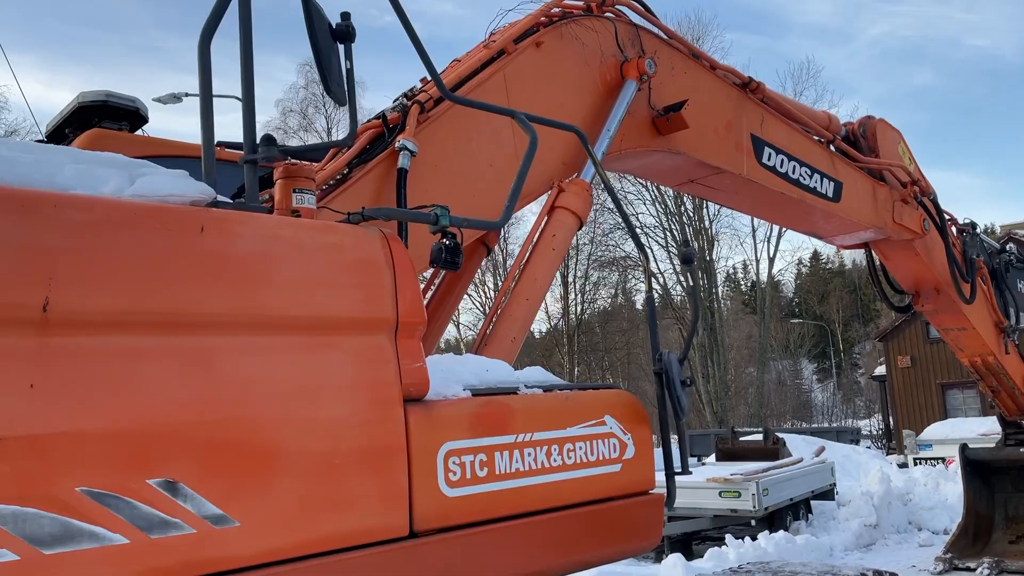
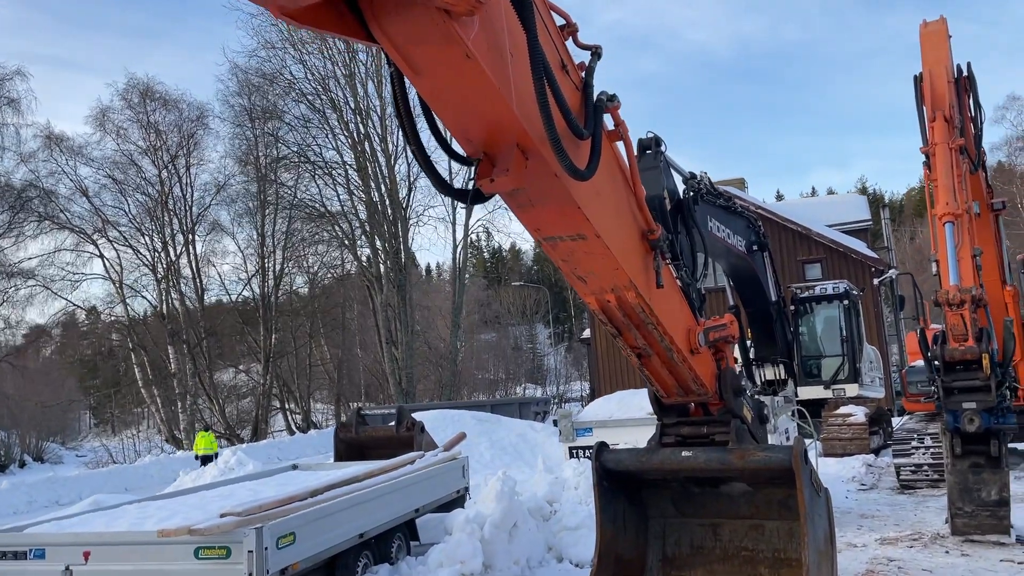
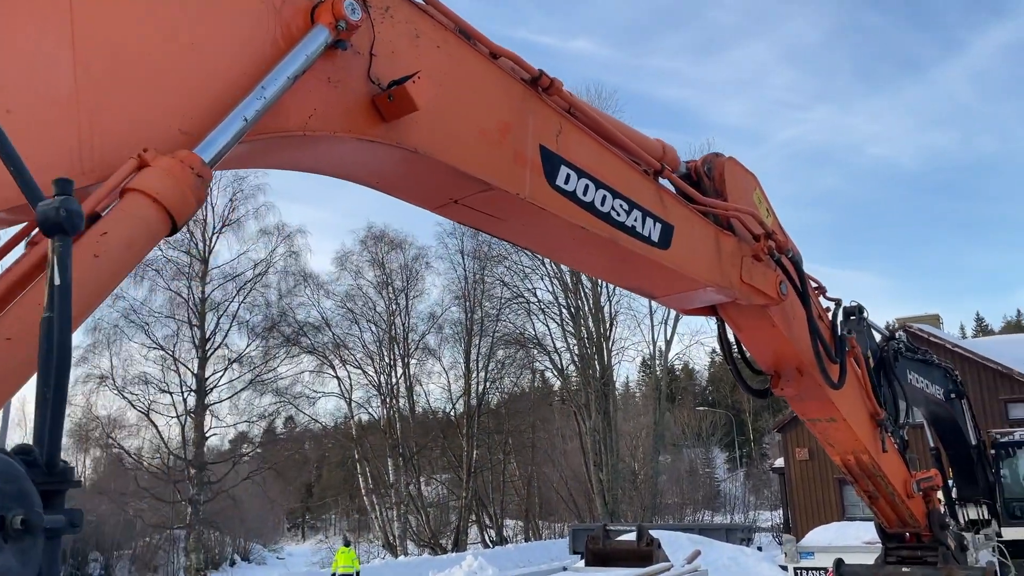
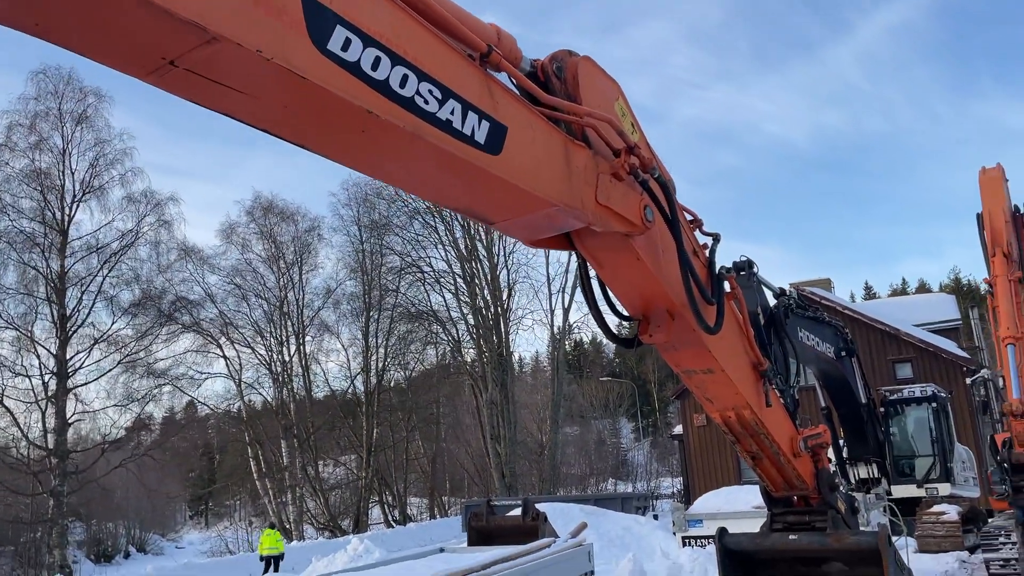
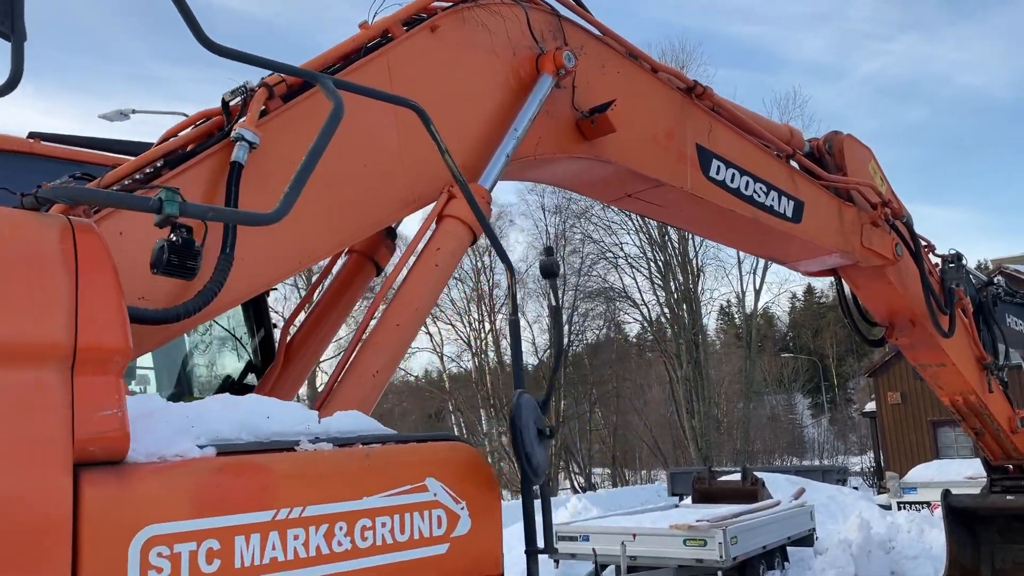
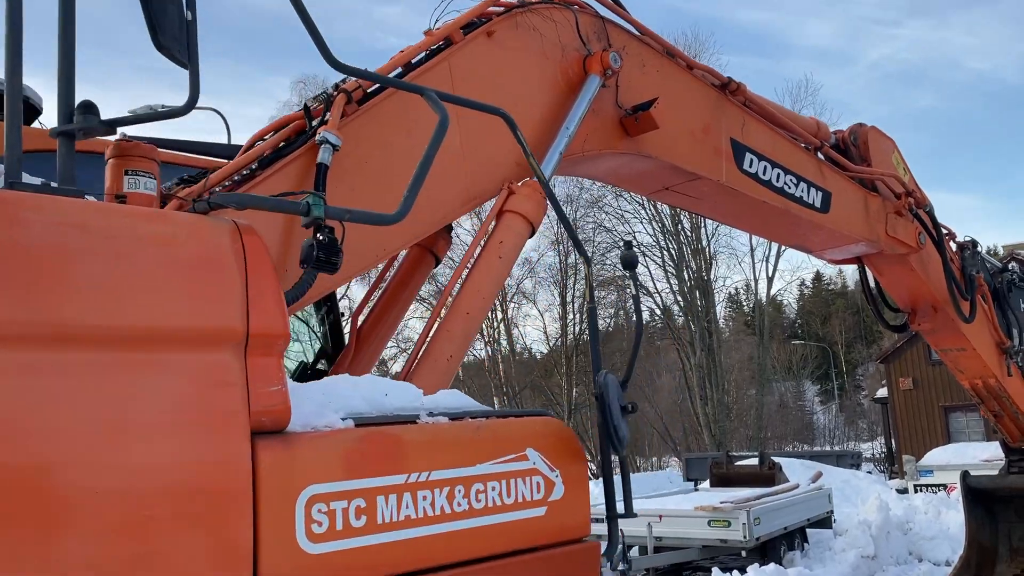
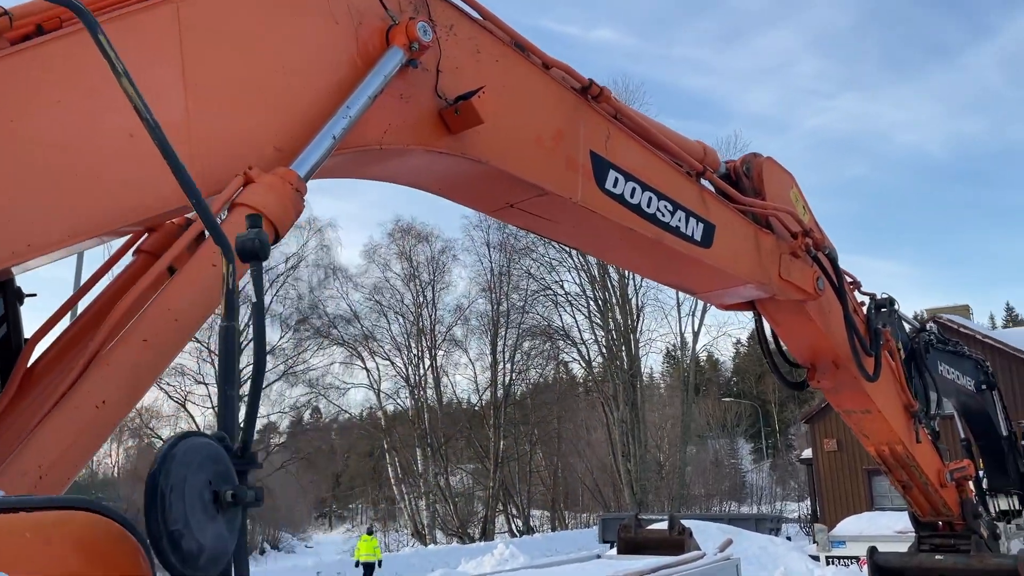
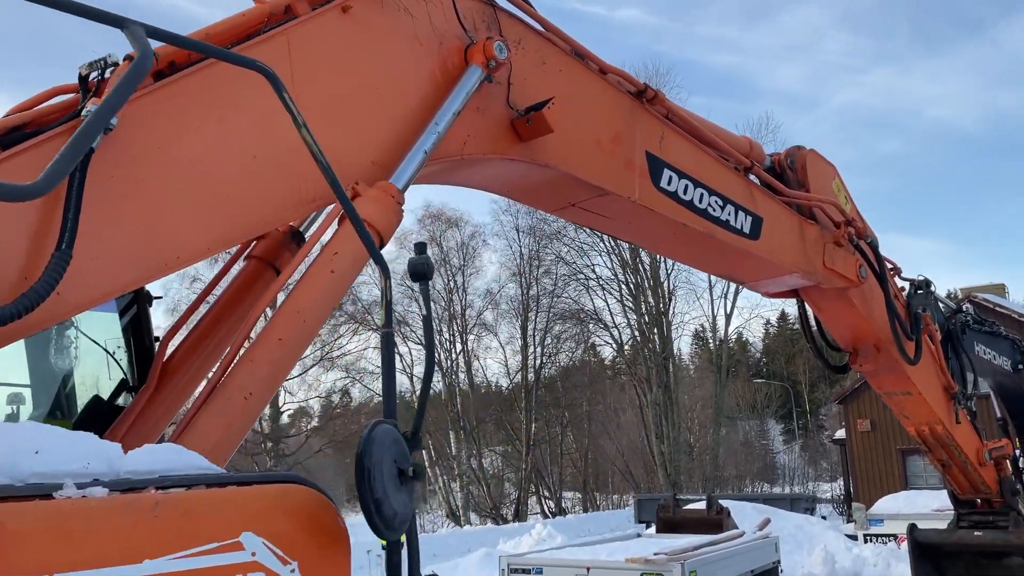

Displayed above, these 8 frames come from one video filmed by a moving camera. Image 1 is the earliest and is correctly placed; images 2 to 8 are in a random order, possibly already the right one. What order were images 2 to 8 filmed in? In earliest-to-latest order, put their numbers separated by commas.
6, 5, 8, 7, 3, 4, 2
